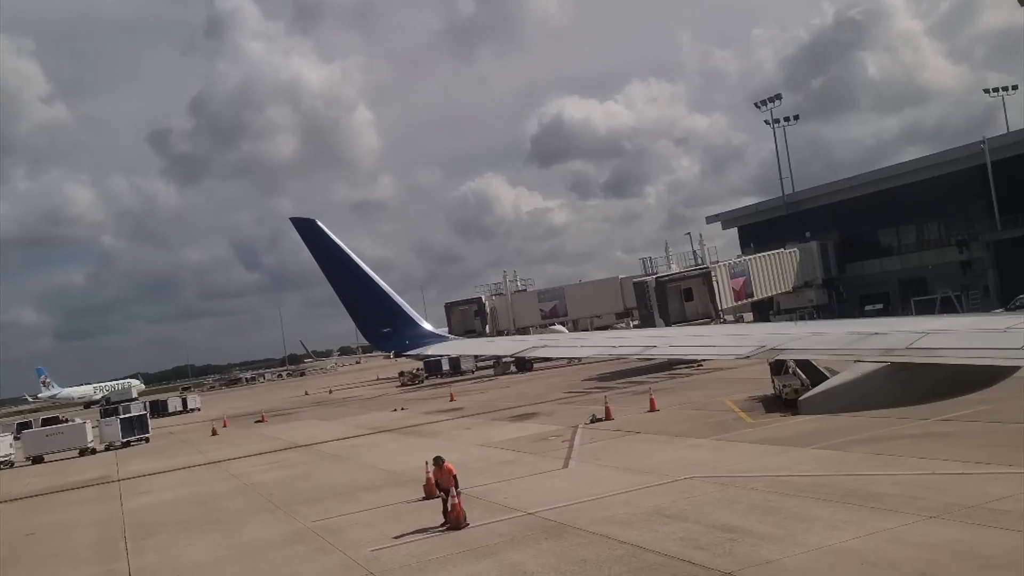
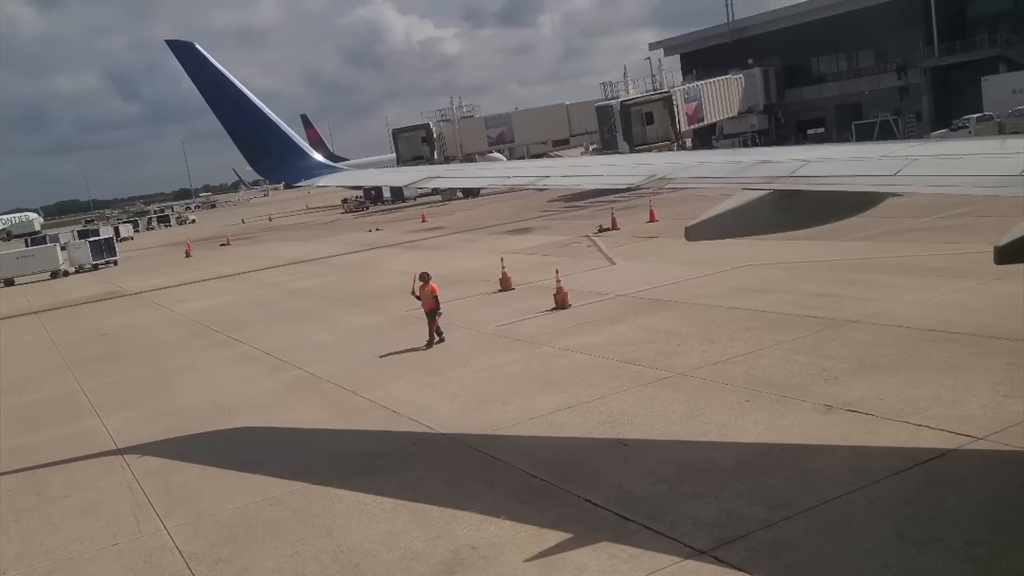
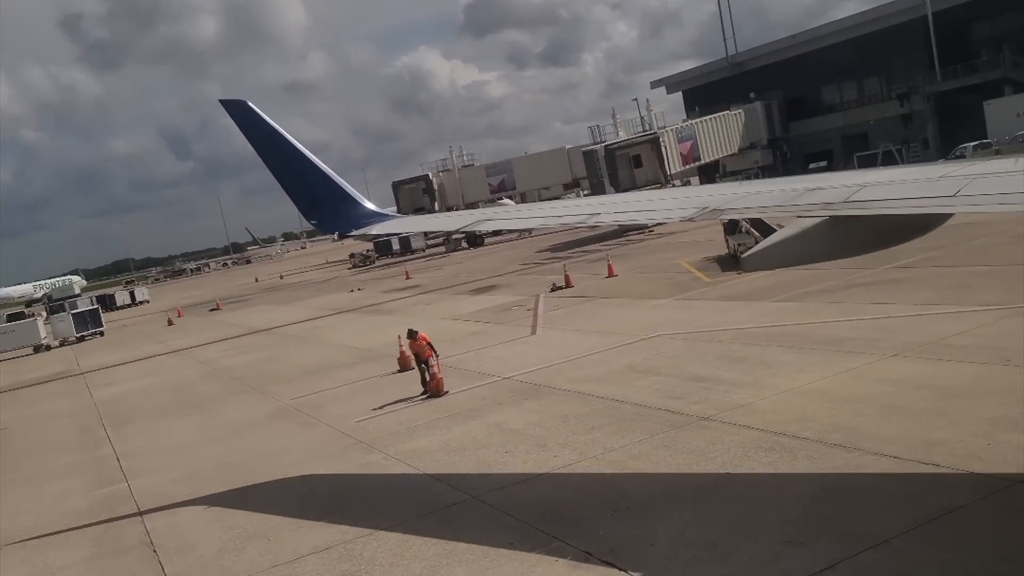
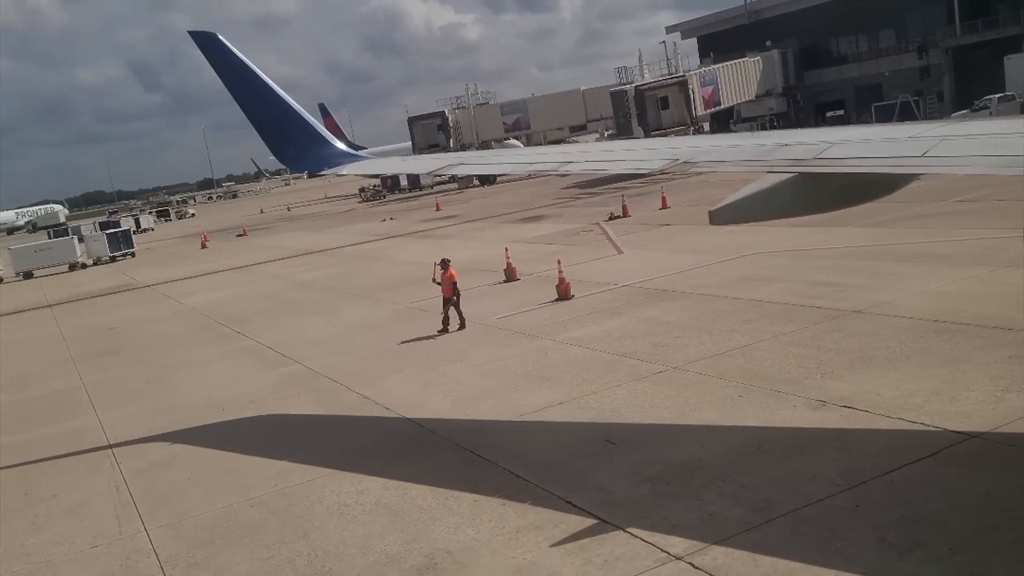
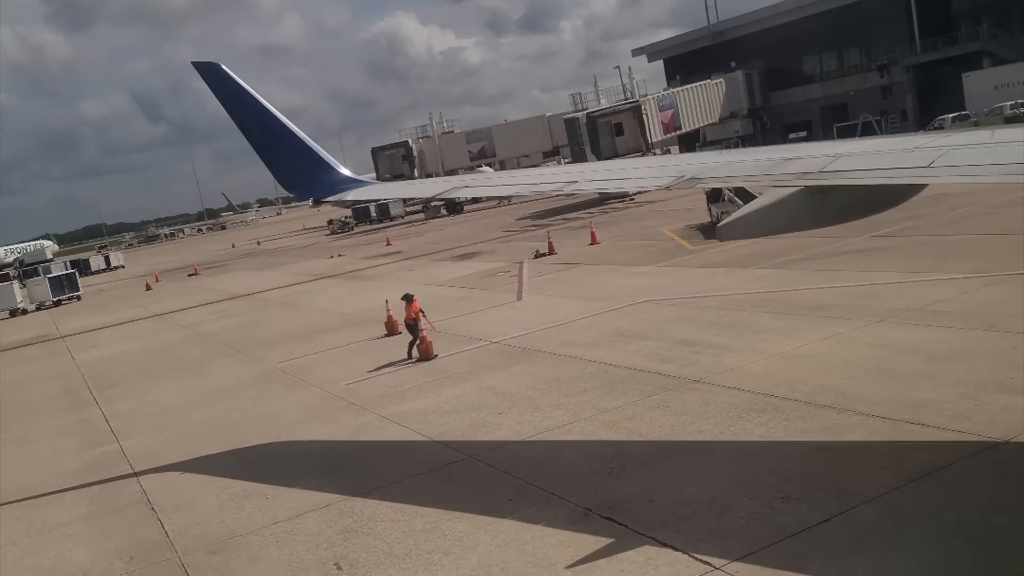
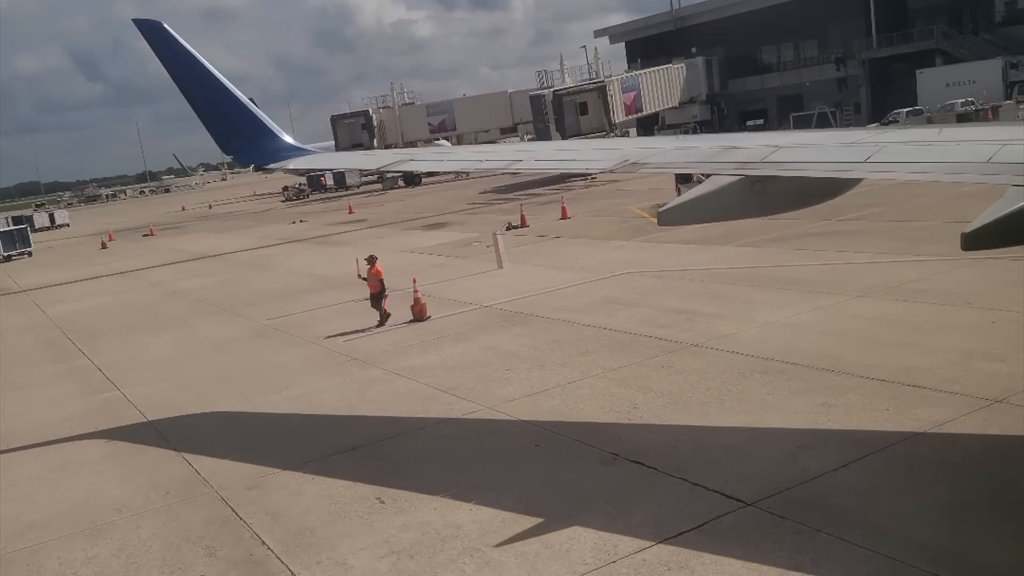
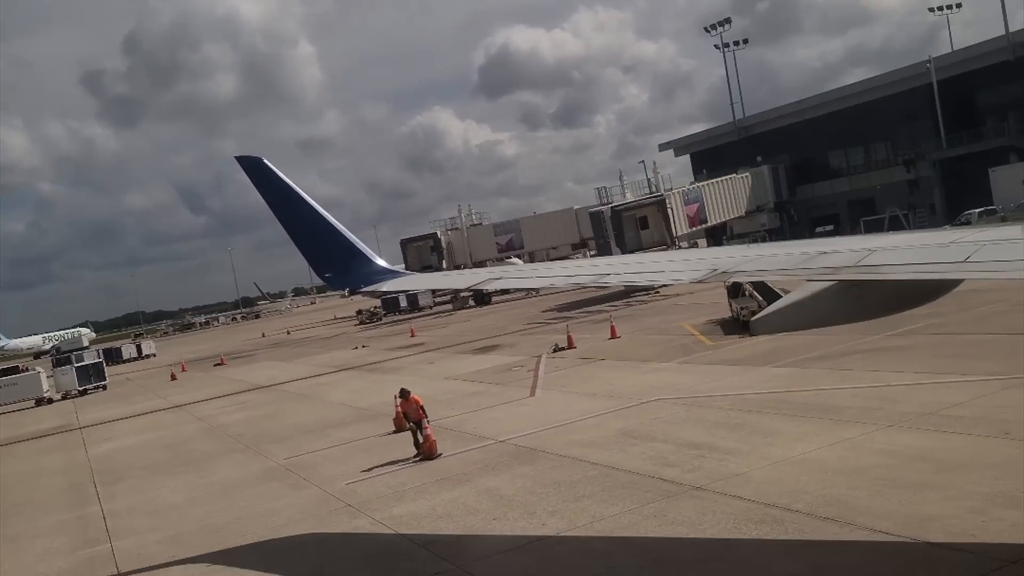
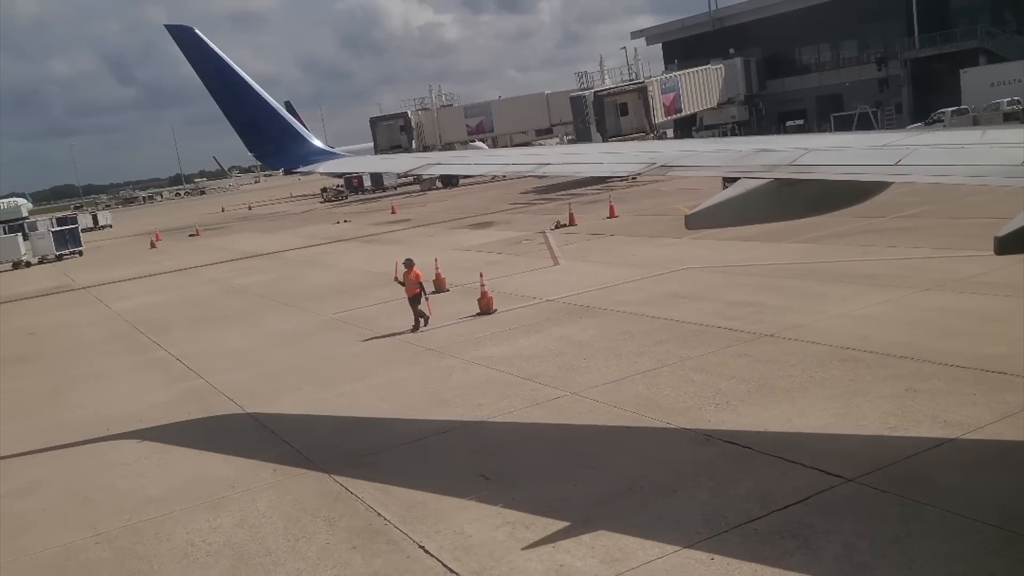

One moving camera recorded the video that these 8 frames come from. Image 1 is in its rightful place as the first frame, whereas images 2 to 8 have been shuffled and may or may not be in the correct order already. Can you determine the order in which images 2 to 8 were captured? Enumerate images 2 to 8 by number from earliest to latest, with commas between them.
7, 3, 5, 6, 8, 4, 2
